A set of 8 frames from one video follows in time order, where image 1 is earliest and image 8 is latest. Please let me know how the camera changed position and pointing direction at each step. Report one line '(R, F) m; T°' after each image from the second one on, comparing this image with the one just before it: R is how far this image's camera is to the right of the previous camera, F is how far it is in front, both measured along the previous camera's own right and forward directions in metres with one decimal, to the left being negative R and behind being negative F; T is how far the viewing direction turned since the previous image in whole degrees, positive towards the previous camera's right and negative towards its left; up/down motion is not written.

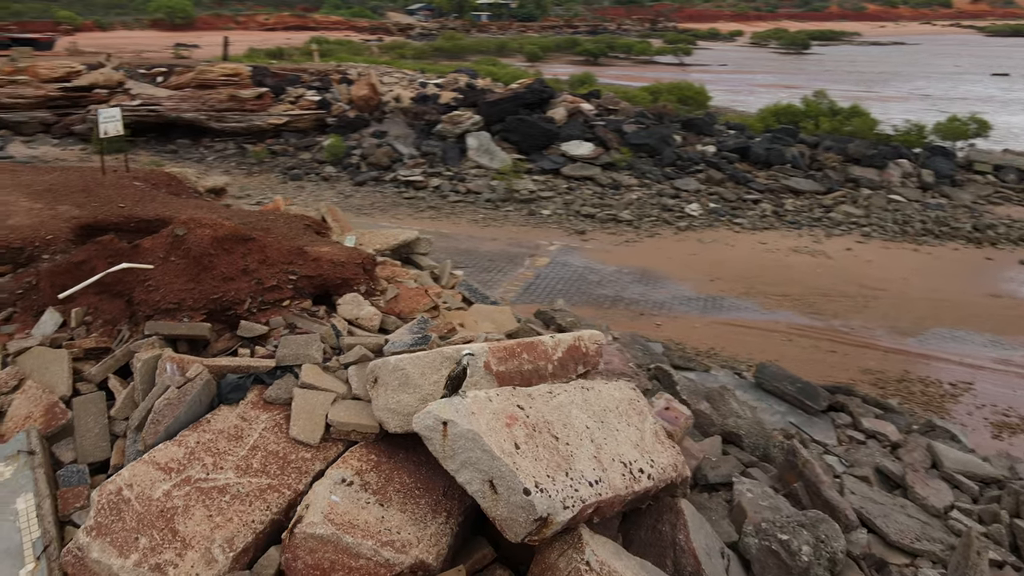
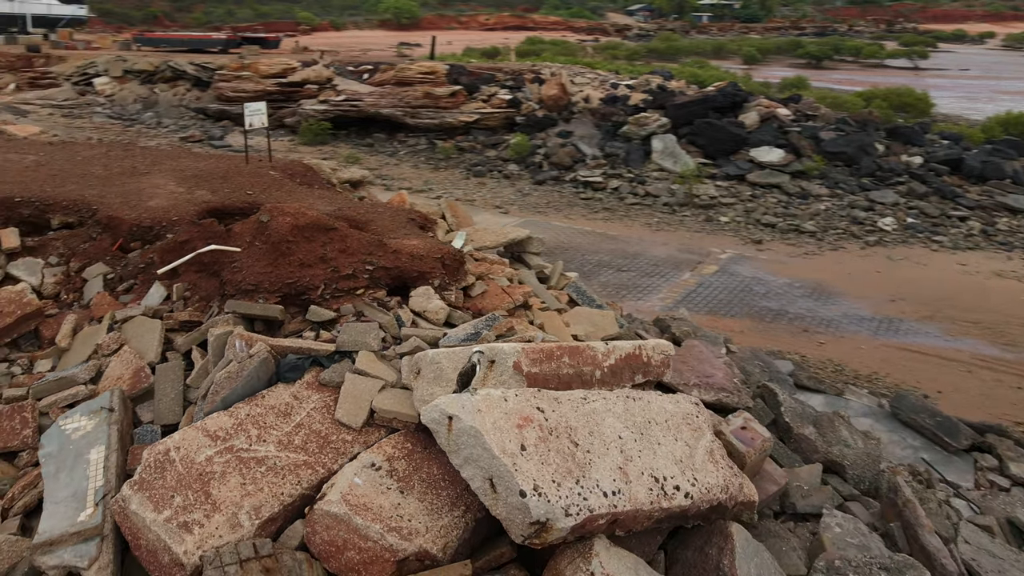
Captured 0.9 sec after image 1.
(+0.5, +0.1) m; -12°
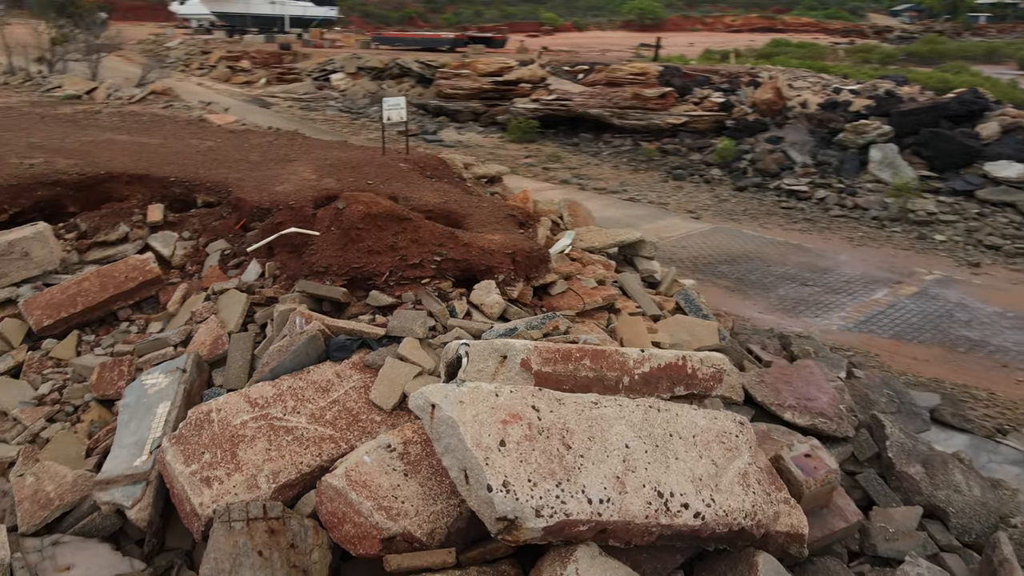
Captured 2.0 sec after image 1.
(+0.6, +0.1) m; -14°
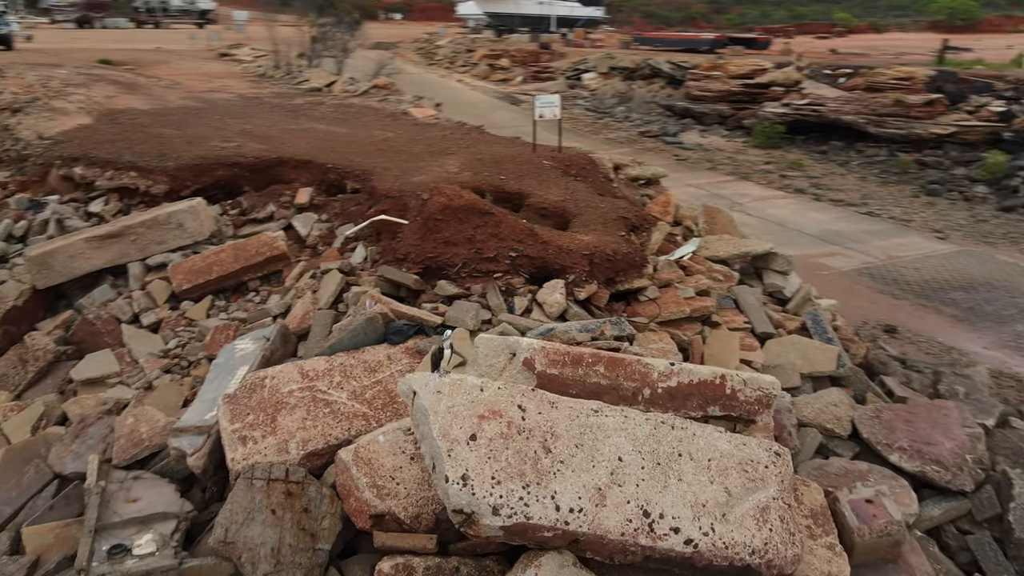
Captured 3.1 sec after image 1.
(+0.8, +0.1) m; -16°
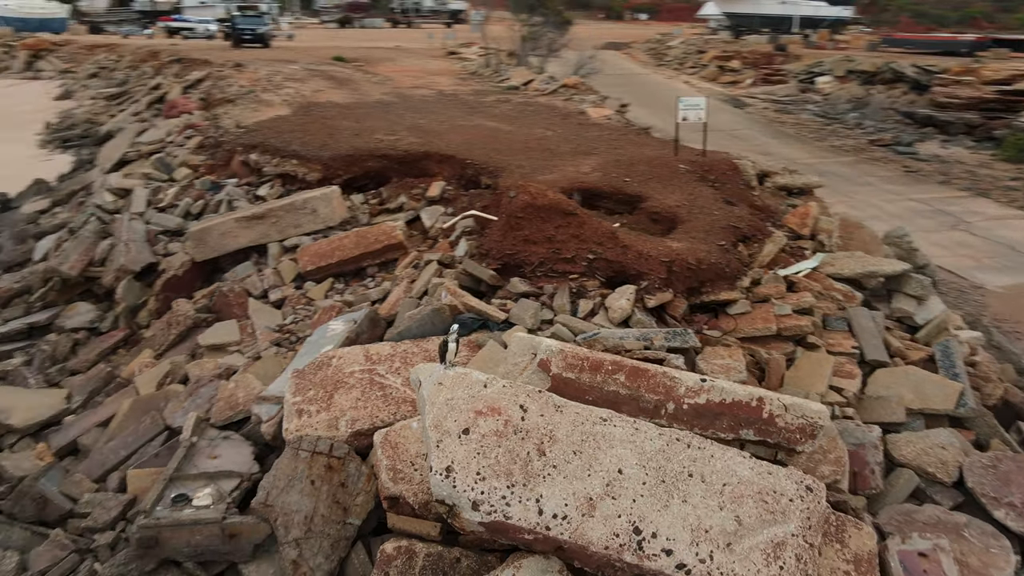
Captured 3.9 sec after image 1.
(+0.6, +0.1) m; -14°
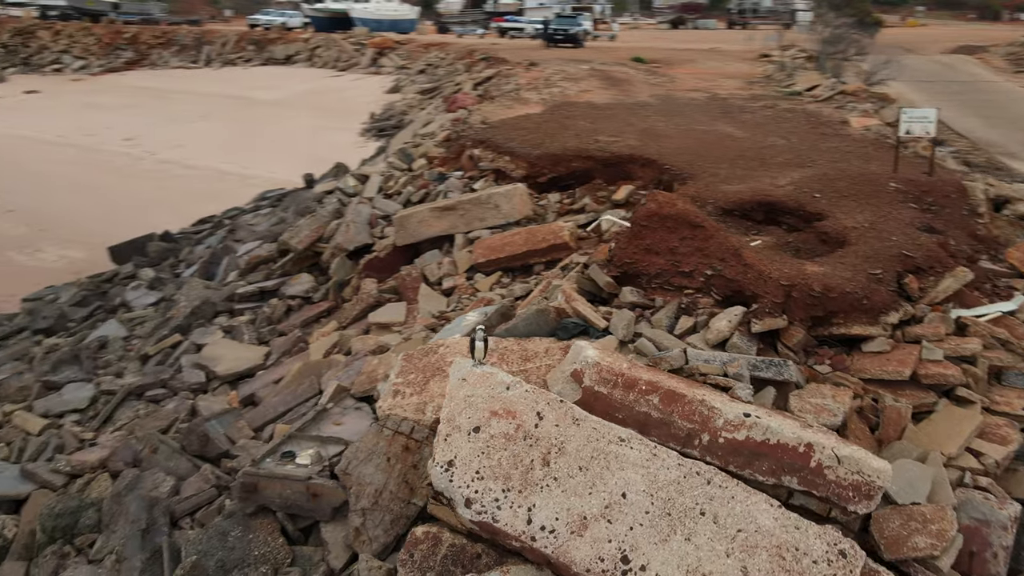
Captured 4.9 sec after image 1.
(+0.8, +0.1) m; -20°
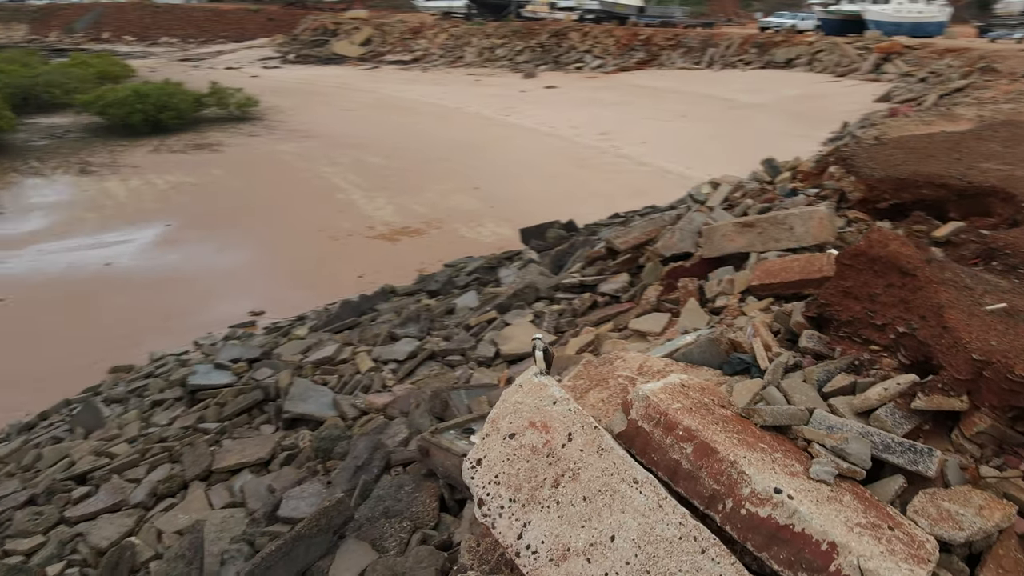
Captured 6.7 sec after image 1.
(+1.2, +0.3) m; -31°
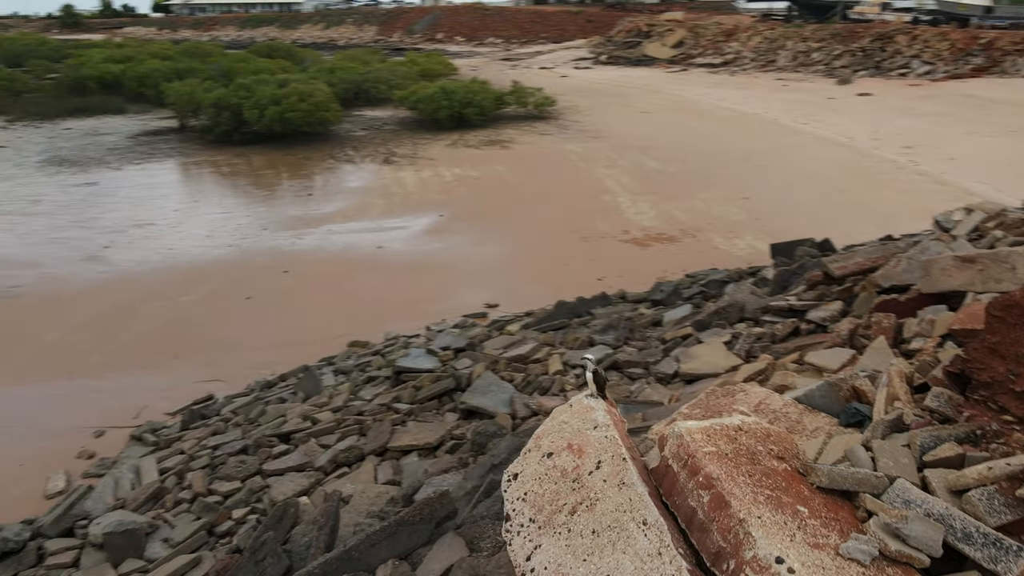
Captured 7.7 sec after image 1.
(+0.7, +0.2) m; -19°
